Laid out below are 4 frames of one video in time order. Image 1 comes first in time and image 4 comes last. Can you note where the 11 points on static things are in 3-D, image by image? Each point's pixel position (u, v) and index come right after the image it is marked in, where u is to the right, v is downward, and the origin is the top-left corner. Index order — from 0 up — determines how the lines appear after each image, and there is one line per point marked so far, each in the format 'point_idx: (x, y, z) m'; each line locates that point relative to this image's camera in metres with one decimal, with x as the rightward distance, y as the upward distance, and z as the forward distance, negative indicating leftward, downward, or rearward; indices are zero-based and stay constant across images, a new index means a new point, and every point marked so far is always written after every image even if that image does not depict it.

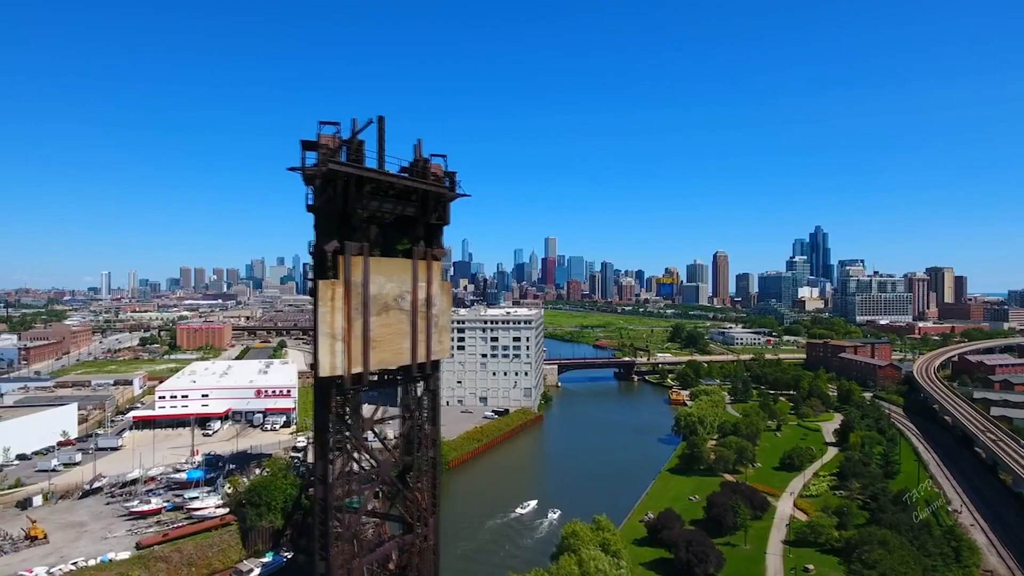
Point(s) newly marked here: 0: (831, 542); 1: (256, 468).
0: (+7.7, -6.1, +14.7) m
1: (-8.4, -5.9, +20.0) m
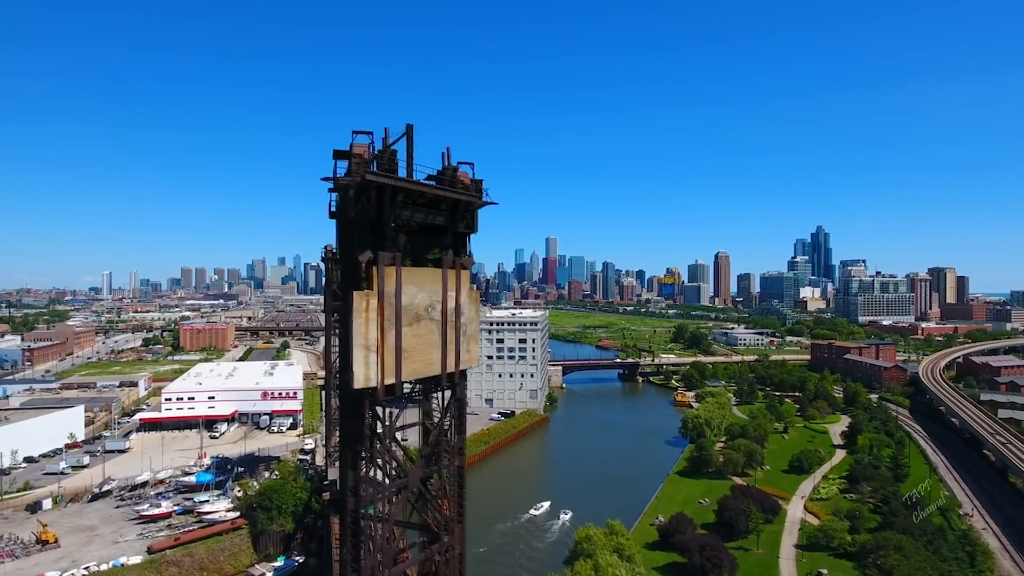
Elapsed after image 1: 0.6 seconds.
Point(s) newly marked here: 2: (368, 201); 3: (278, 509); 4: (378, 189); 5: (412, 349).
0: (+8.0, -6.2, +14.6) m
1: (-8.1, -6.0, +20.0) m
2: (-1.2, +0.7, +4.9) m
3: (-6.0, -5.7, +15.6) m
4: (-1.1, +0.8, +4.9) m
5: (-0.9, -0.5, +5.2) m
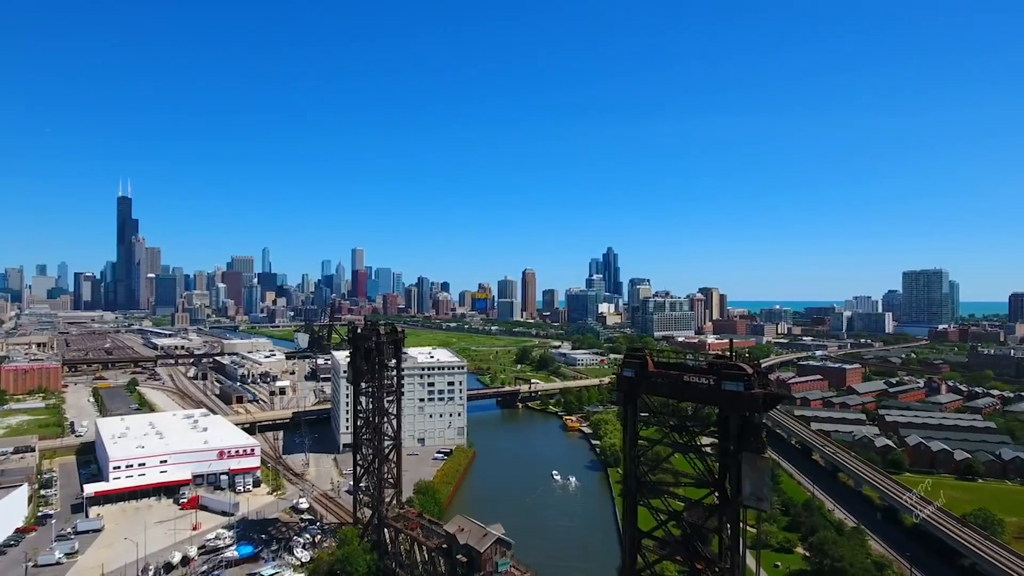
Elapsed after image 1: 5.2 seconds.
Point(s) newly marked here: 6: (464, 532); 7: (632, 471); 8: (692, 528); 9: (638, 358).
0: (+9.2, -8.8, +21.0) m
1: (-7.8, -8.5, +21.0) m
2: (+3.7, -1.7, +9.1) m
3: (-4.4, -8.1, +17.5) m
4: (+3.7, -1.6, +9.1) m
5: (+3.8, -2.9, +9.4) m
6: (-1.3, -6.4, +16.0) m
7: (+2.1, -3.2, +10.6) m
8: (+3.0, -4.0, +10.0) m
9: (+2.2, -1.2, +10.7) m
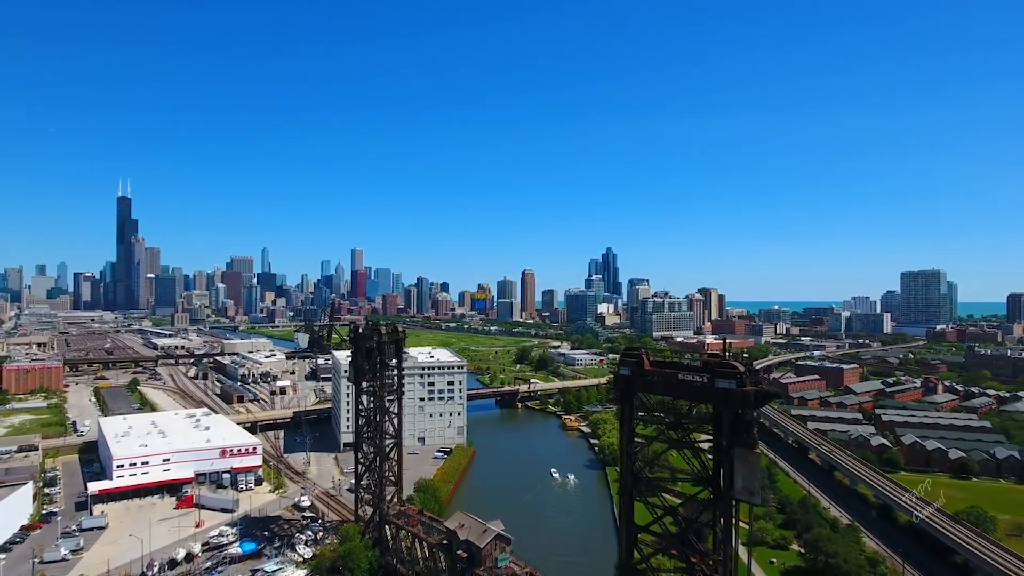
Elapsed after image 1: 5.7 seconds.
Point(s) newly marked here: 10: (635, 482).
0: (+9.2, -8.8, +21.3) m
1: (-7.8, -8.5, +21.3) m
2: (+3.6, -1.7, +9.4) m
3: (-4.4, -8.1, +17.8) m
4: (+3.7, -1.6, +9.4) m
5: (+3.8, -2.9, +9.7) m
6: (-1.3, -6.4, +16.3) m
7: (+2.1, -3.2, +10.9) m
8: (+3.0, -4.0, +10.3) m
9: (+2.2, -1.2, +11.0) m
10: (+2.2, -3.5, +10.9) m
